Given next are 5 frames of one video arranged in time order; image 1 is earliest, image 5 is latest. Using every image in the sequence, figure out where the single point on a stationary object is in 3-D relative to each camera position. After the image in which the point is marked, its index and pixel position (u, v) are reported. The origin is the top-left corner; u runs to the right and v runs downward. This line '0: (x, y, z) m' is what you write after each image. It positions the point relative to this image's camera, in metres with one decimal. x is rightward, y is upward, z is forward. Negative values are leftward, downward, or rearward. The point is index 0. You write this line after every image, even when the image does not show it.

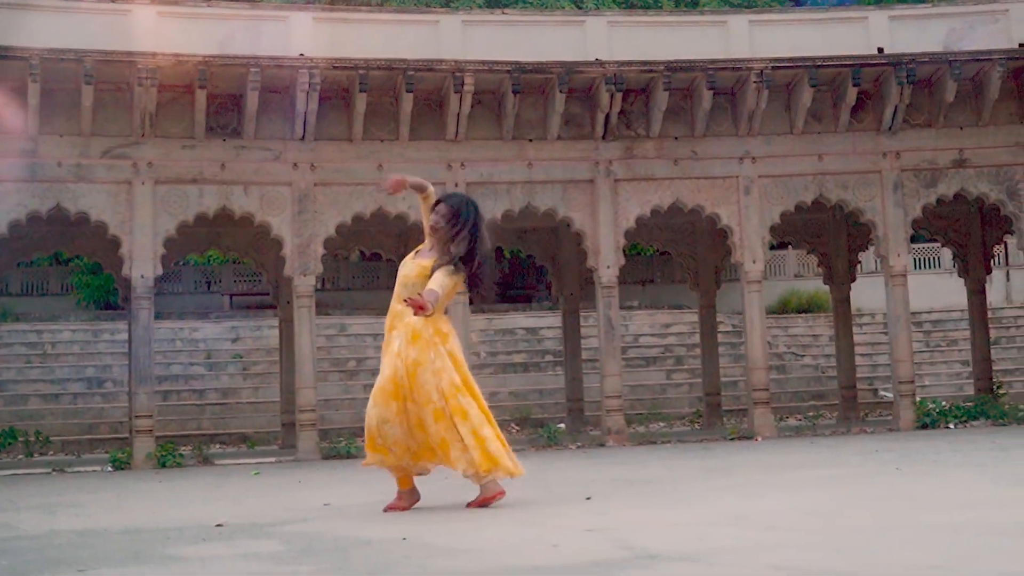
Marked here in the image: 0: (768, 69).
0: (+2.2, +1.9, +12.2) m
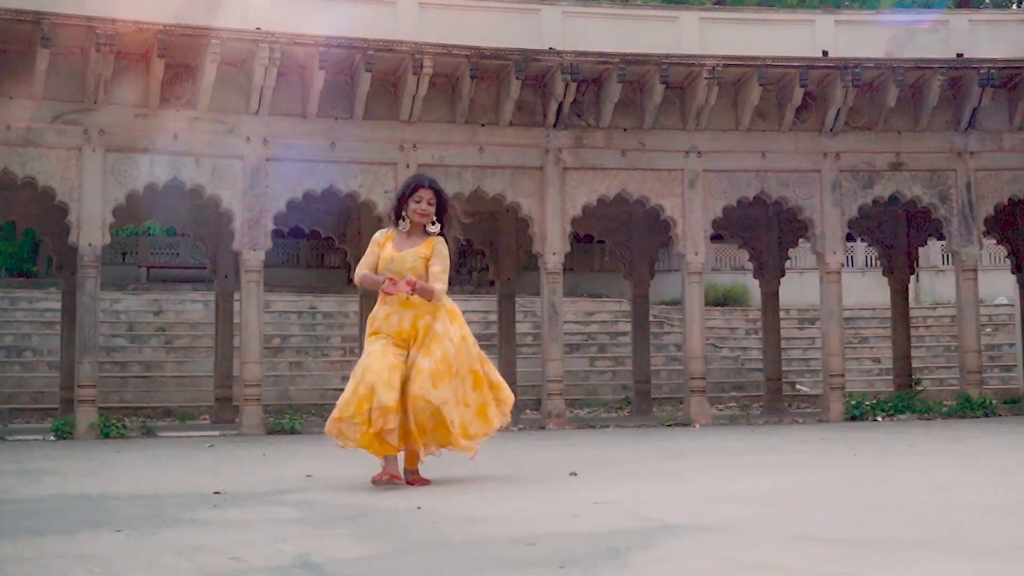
0: (+1.8, +1.9, +12.5) m
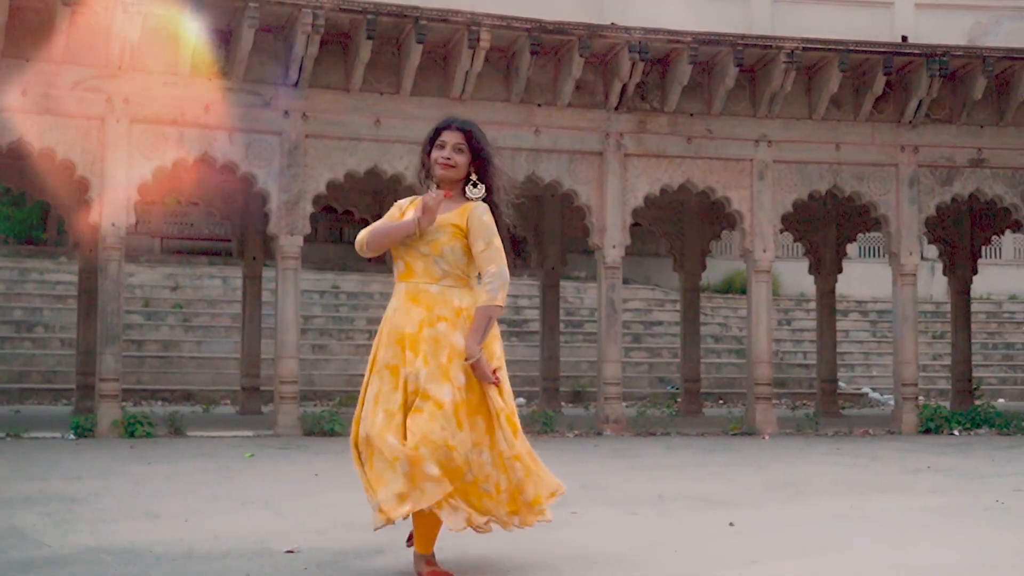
0: (+2.3, +1.9, +11.6) m
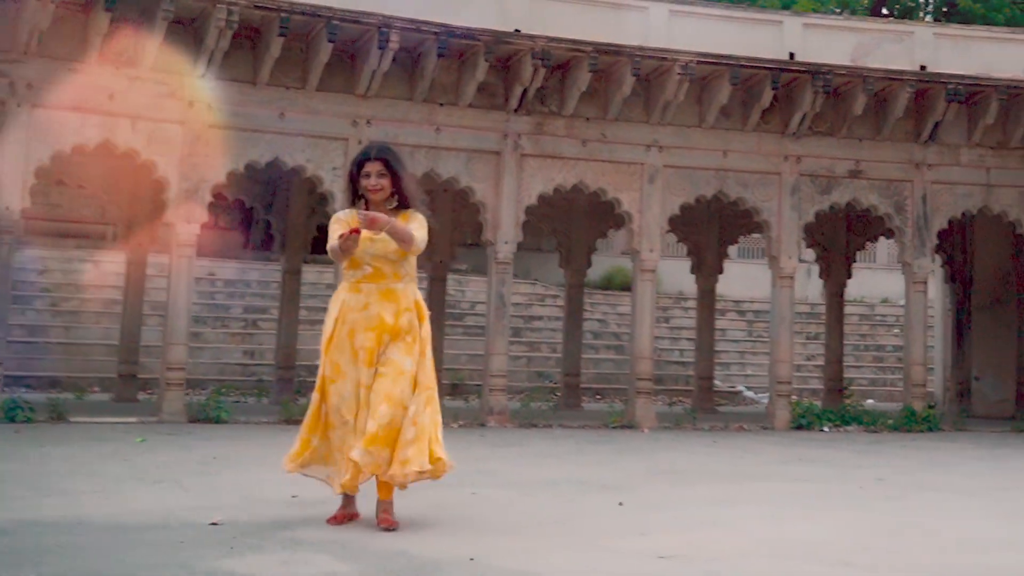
0: (+1.5, +1.9, +12.1) m
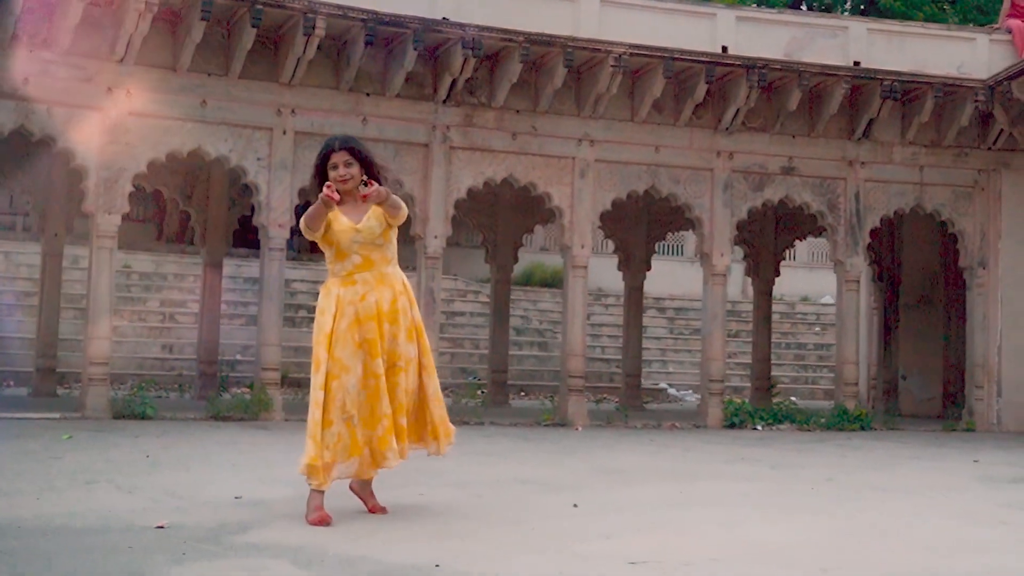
0: (+0.9, +1.9, +11.9) m
